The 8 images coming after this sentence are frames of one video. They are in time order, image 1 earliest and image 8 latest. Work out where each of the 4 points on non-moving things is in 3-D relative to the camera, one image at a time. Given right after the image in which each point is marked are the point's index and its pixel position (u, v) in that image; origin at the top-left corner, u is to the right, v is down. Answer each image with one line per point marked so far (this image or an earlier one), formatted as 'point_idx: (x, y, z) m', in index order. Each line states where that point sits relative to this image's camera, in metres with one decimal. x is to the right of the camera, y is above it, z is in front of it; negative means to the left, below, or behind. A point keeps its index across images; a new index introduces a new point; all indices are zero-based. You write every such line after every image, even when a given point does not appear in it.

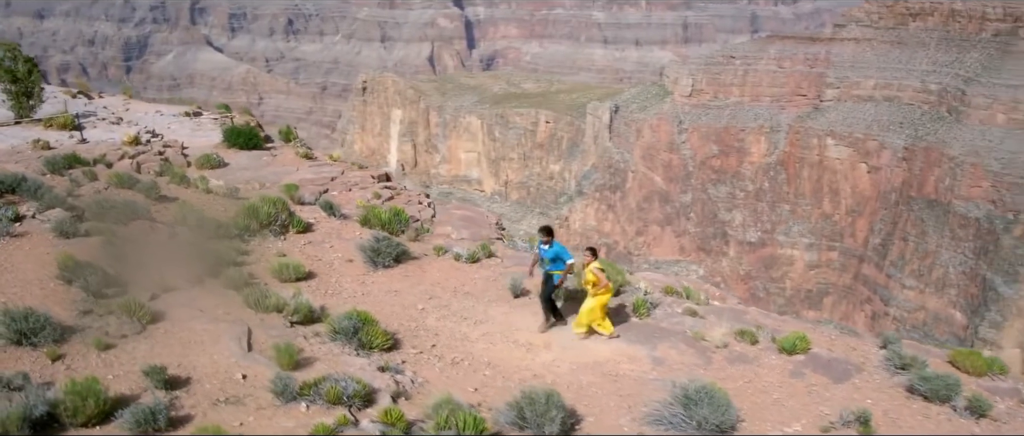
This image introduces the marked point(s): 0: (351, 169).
0: (-2.6, +0.8, +15.5) m
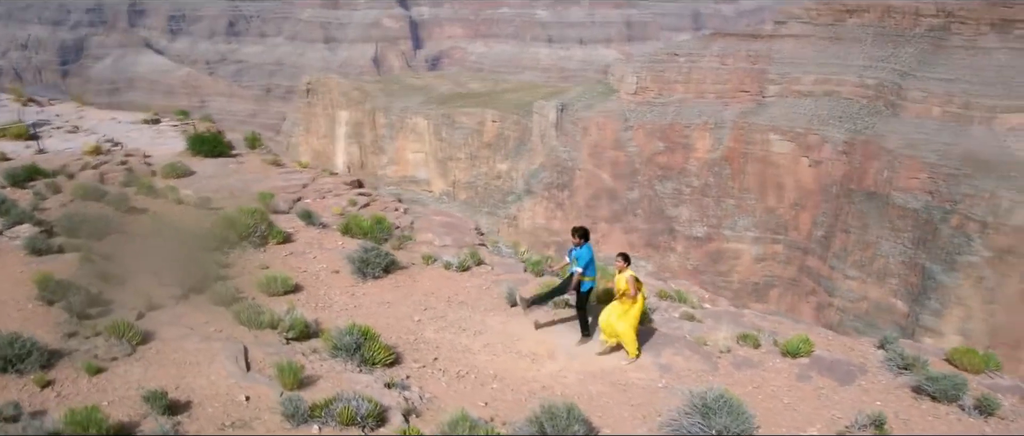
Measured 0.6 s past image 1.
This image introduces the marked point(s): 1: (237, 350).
0: (-3.1, +0.7, +15.2) m
1: (-2.1, -1.0, +7.2) m
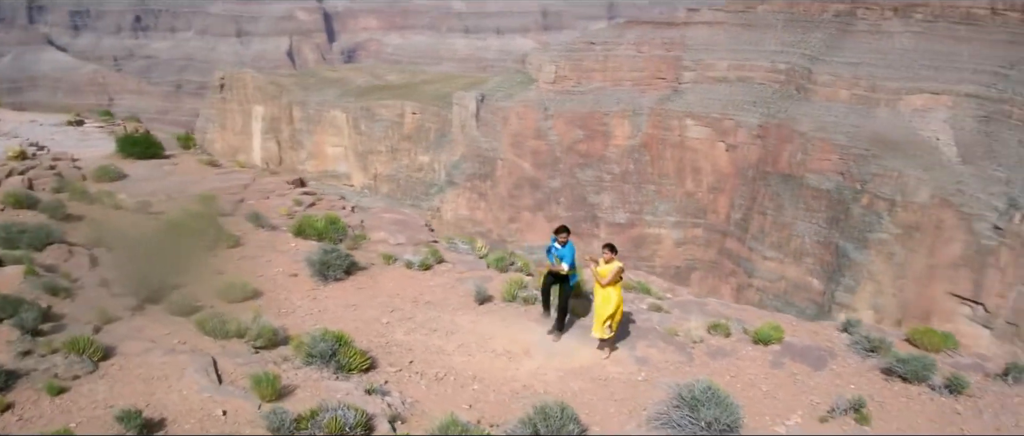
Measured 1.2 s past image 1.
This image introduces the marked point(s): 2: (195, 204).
0: (-3.9, +0.7, +14.8) m
1: (-2.2, -1.0, +6.9) m
2: (-4.0, +0.2, +12.0) m
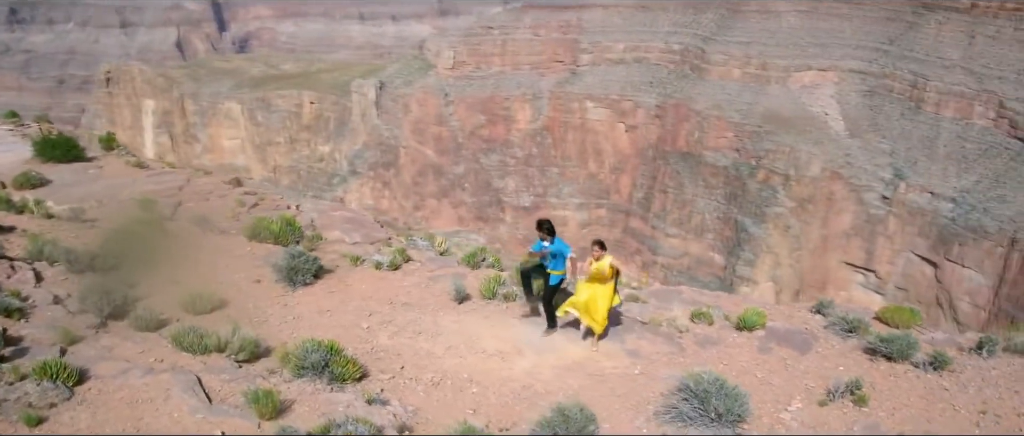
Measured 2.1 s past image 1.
0: (-4.8, +0.7, +14.2) m
1: (-2.2, -1.1, +6.5) m
2: (-4.5, +0.1, +11.4) m
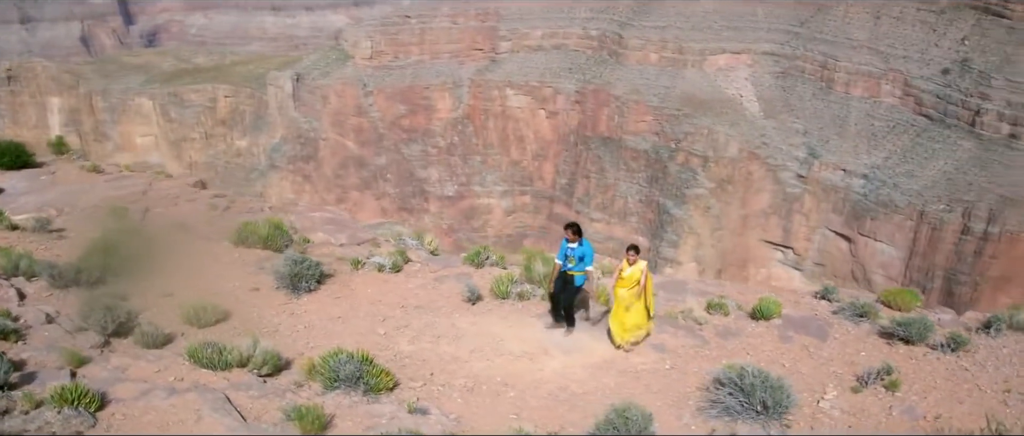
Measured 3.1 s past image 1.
0: (-5.2, +0.6, +13.6) m
1: (-1.9, -1.2, +6.2) m
2: (-4.7, 0.0, +10.9) m
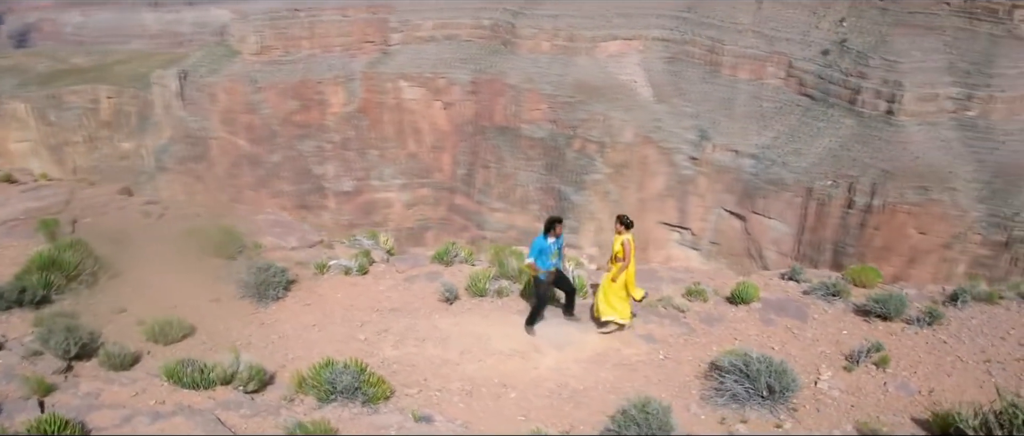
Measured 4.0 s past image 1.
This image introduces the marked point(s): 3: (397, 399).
0: (-5.9, +0.4, +12.8) m
1: (-1.8, -1.2, +5.8) m
2: (-5.1, -0.1, +10.1) m
3: (-0.8, -1.2, +6.4) m
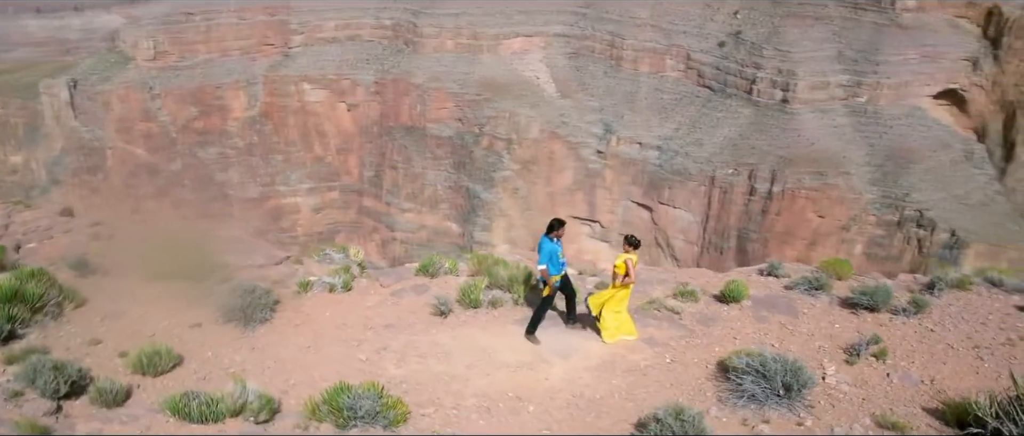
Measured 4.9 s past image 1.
0: (-6.5, +0.1, +12.1) m
1: (-1.6, -1.4, +5.6) m
2: (-5.4, -0.4, +9.5) m
3: (-0.6, -1.3, +6.2) m
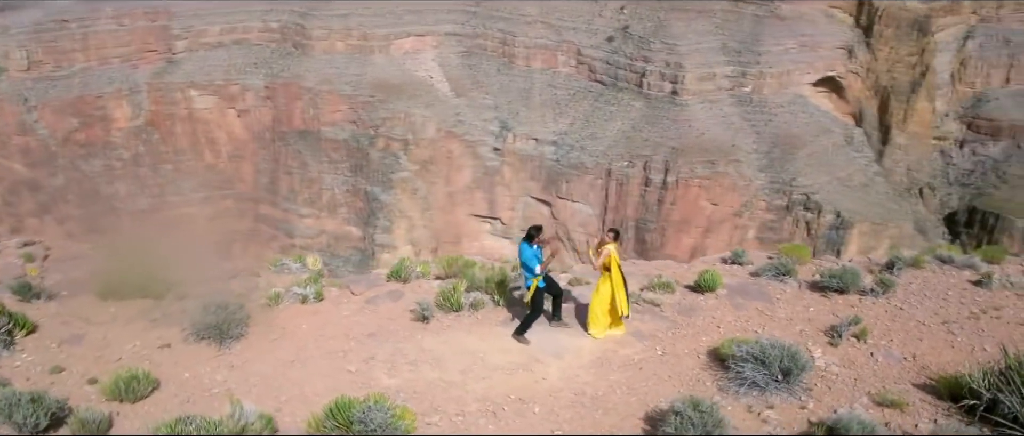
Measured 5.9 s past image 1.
0: (-7.1, -0.2, +11.3) m
1: (-1.5, -1.5, +5.3) m
2: (-5.7, -0.7, +8.8) m
3: (-0.6, -1.3, +6.1) m
